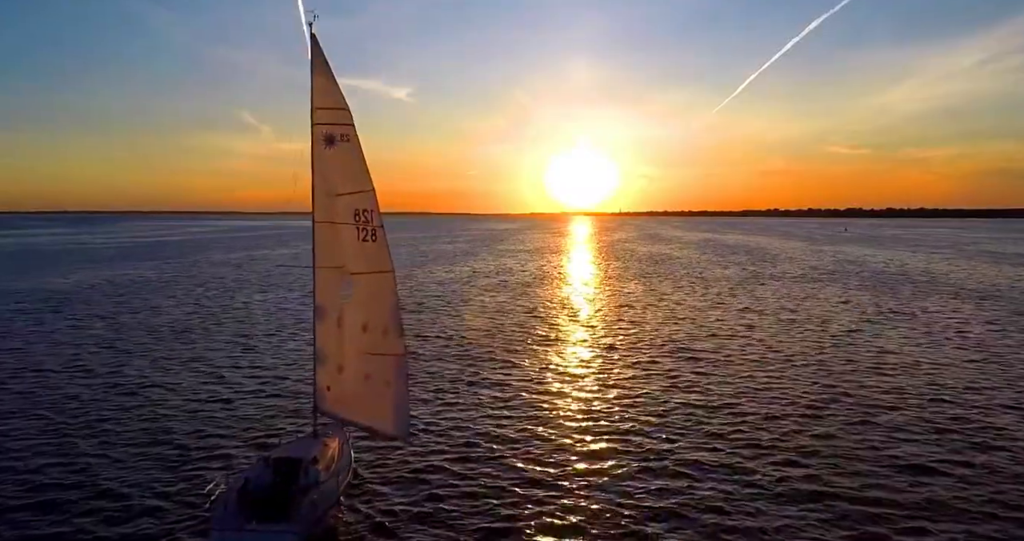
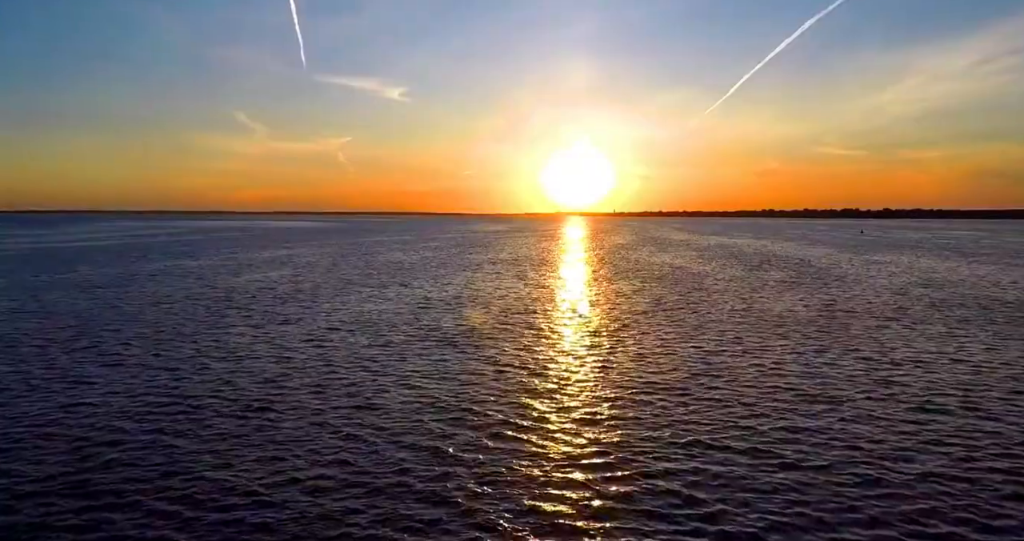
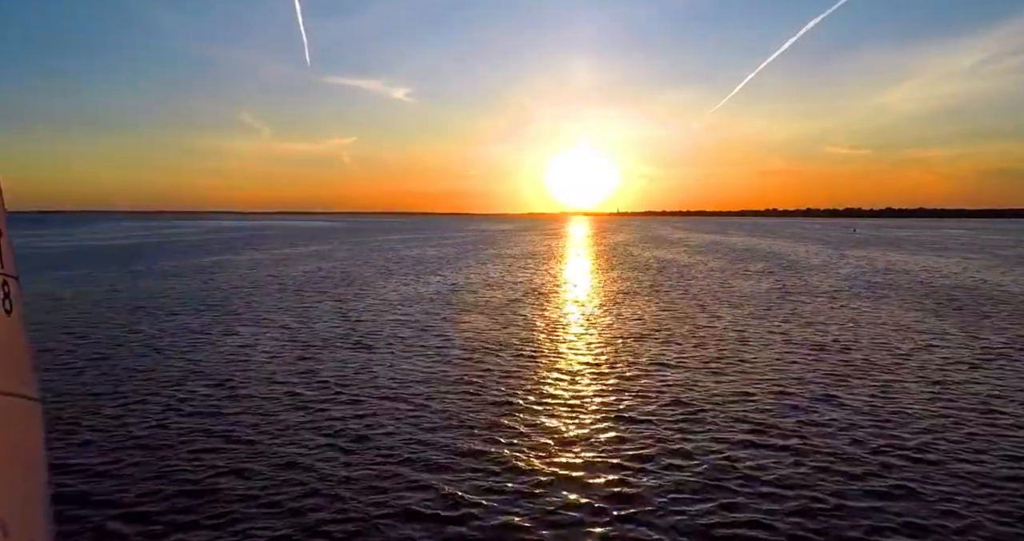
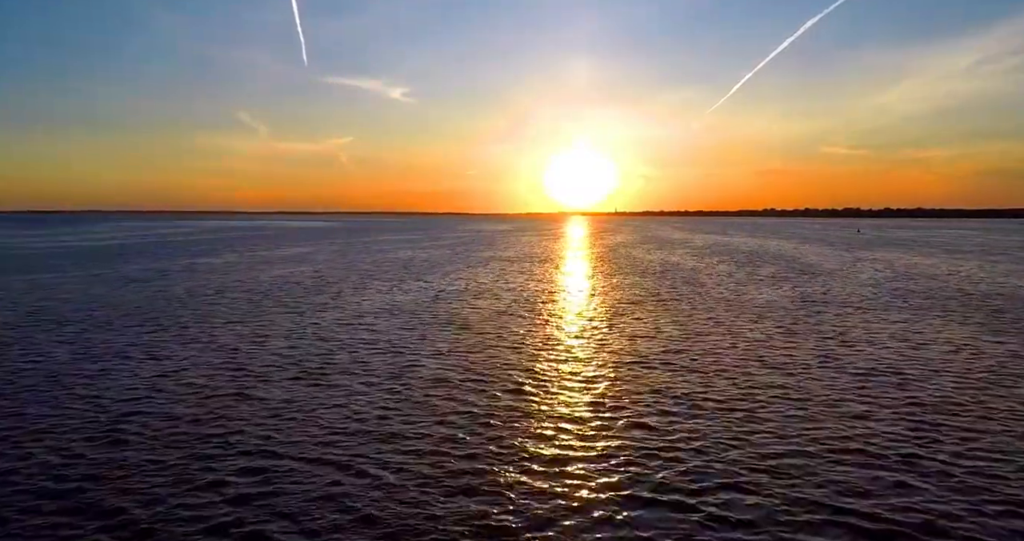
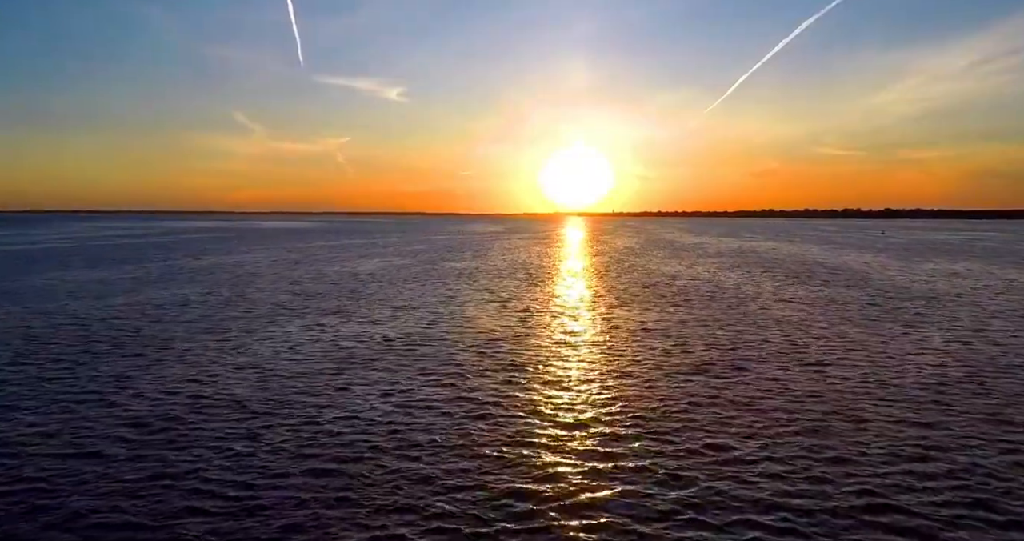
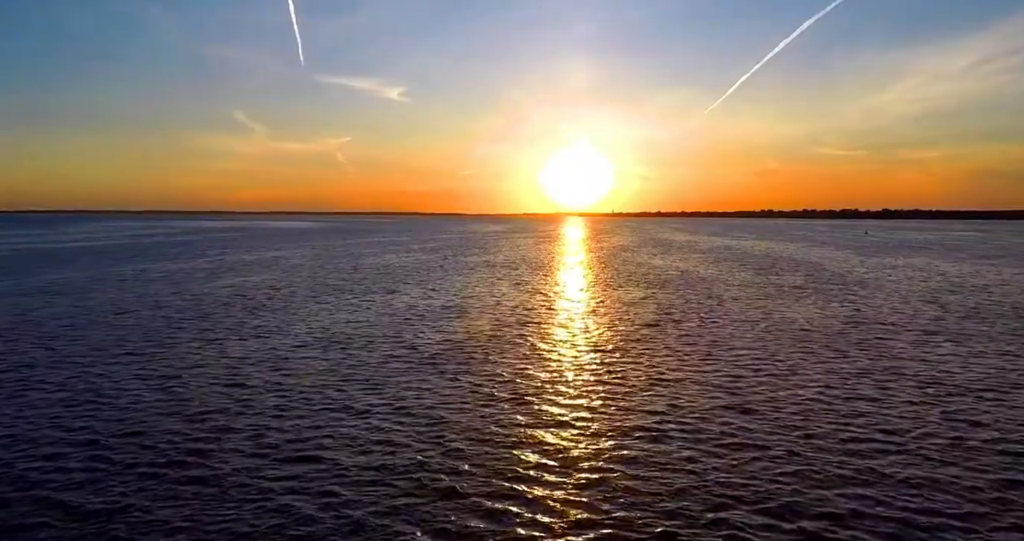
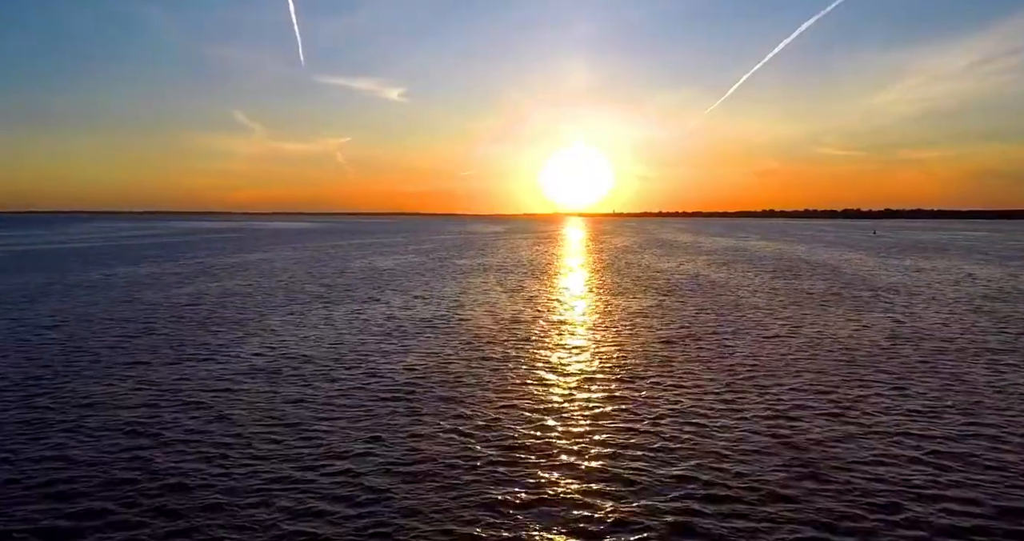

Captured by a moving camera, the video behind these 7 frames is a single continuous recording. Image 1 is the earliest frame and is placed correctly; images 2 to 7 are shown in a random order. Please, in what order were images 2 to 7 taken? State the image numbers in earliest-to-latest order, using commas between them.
3, 4, 2, 6, 7, 5
